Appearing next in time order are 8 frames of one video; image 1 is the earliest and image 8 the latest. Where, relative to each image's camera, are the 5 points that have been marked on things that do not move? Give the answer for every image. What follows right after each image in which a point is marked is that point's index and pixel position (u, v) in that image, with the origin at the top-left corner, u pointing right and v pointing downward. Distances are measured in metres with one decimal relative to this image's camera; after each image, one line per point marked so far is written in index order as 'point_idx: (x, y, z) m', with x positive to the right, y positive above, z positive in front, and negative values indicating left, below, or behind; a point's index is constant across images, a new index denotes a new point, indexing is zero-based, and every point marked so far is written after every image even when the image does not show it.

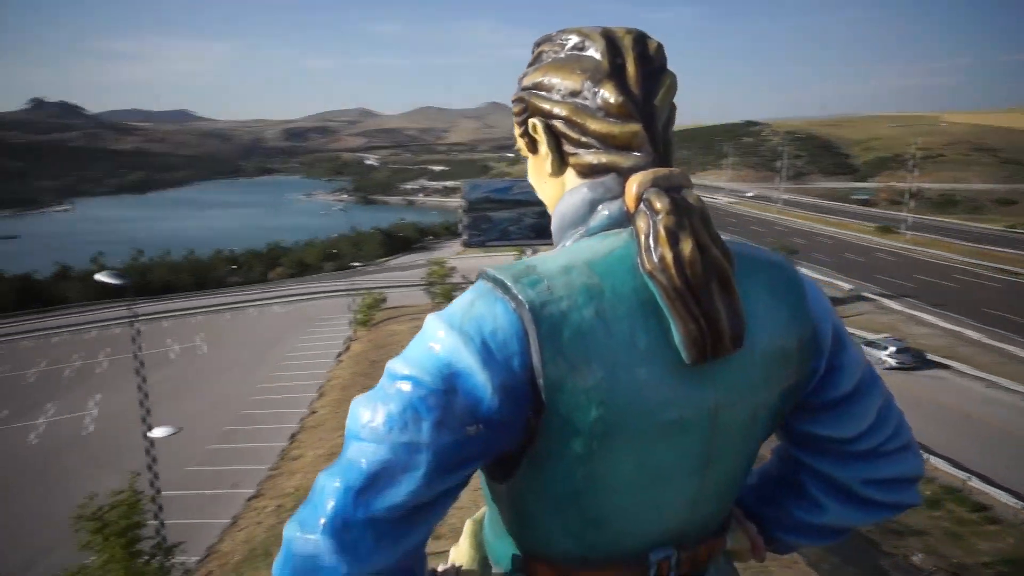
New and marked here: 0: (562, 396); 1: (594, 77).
0: (+0.1, -0.3, +1.9) m
1: (+0.3, +0.7, +2.1) m
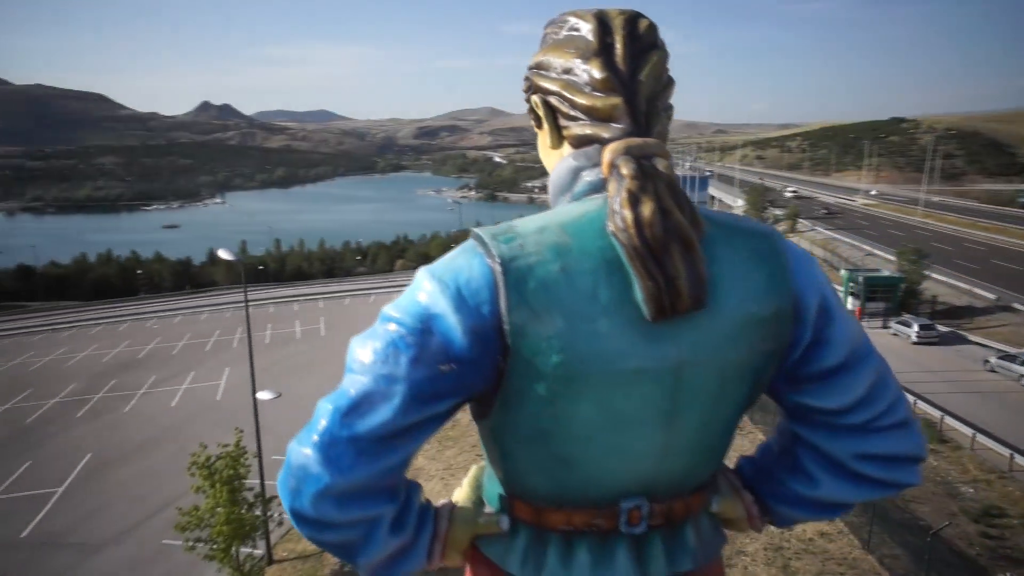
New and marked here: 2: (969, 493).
0: (0.0, -0.2, +2.1) m
1: (+0.2, +0.8, +2.3) m
2: (+7.3, -3.3, +10.9) m
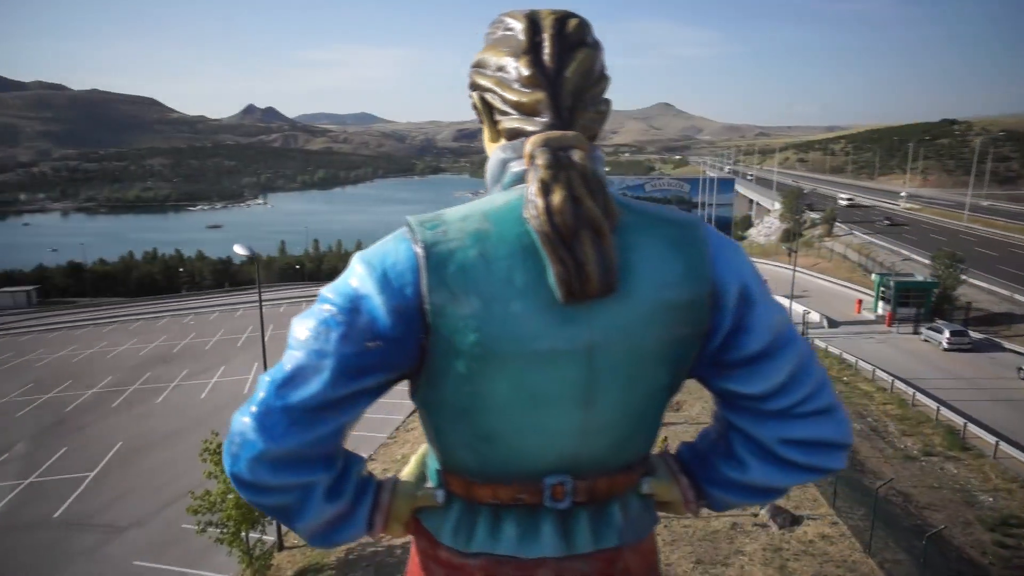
0: (-0.2, -0.1, +2.2) m
1: (0.0, +0.8, +2.4) m
2: (+7.5, -3.3, +10.7) m
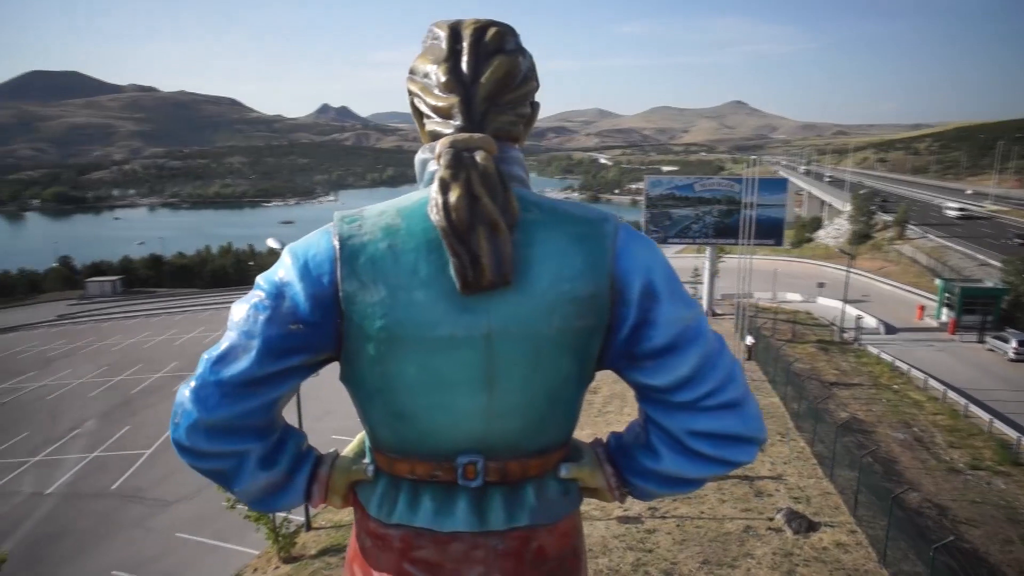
0: (-0.6, -0.1, +2.4) m
1: (-0.3, +0.9, +2.6) m
2: (+7.8, -3.5, +10.1) m
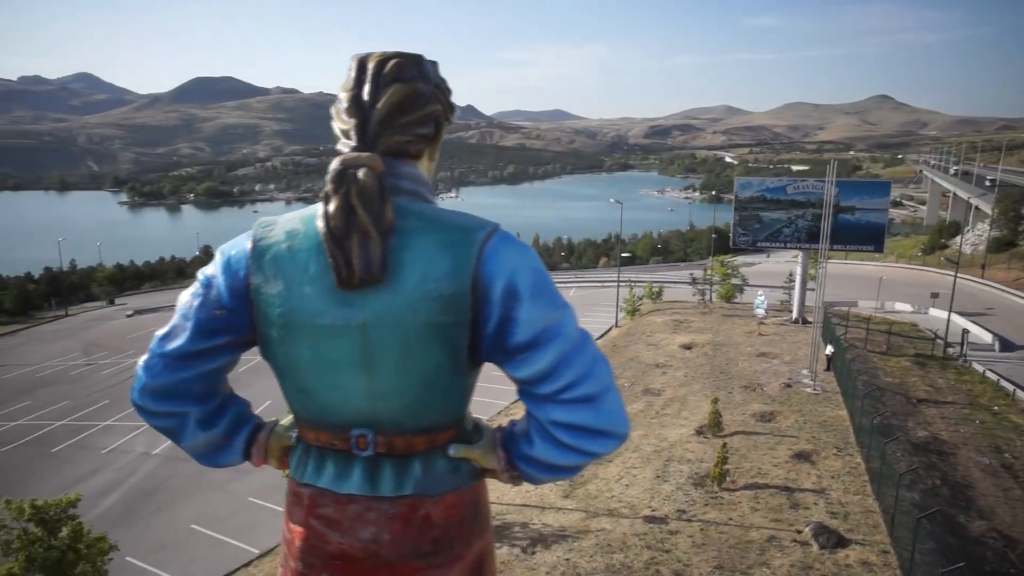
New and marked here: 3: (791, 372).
0: (-1.1, 0.0, +2.9) m
1: (-0.7, +0.9, +3.0) m
2: (+8.4, -3.7, +9.1) m
3: (+6.0, -1.9, +14.8) m
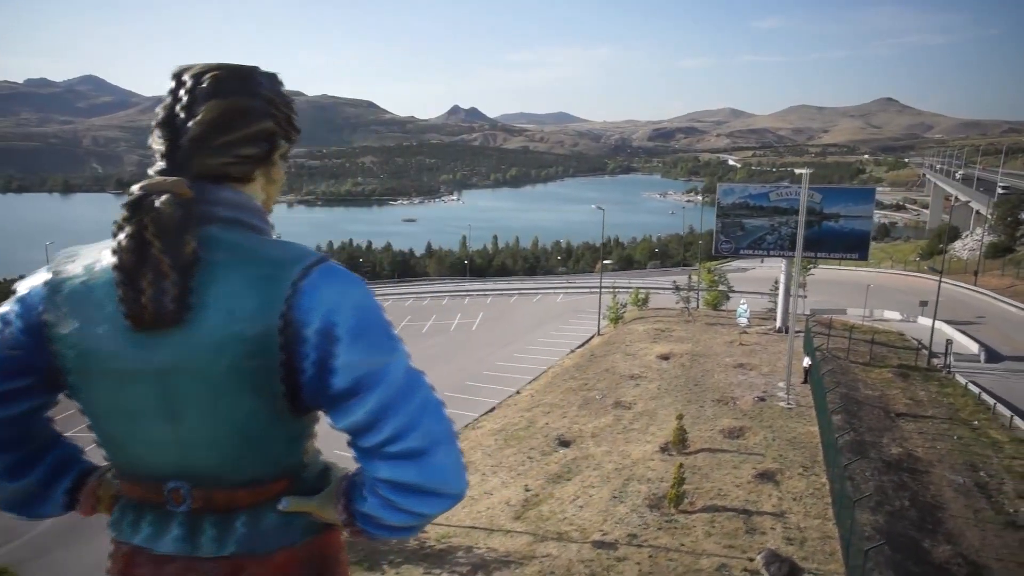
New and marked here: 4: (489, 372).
0: (-1.7, -0.2, +2.6) m
1: (-1.4, +0.7, +2.7) m
2: (+7.7, -3.9, +8.7) m
3: (+5.4, -2.1, +14.5) m
4: (-0.7, -2.3, +18.1) m
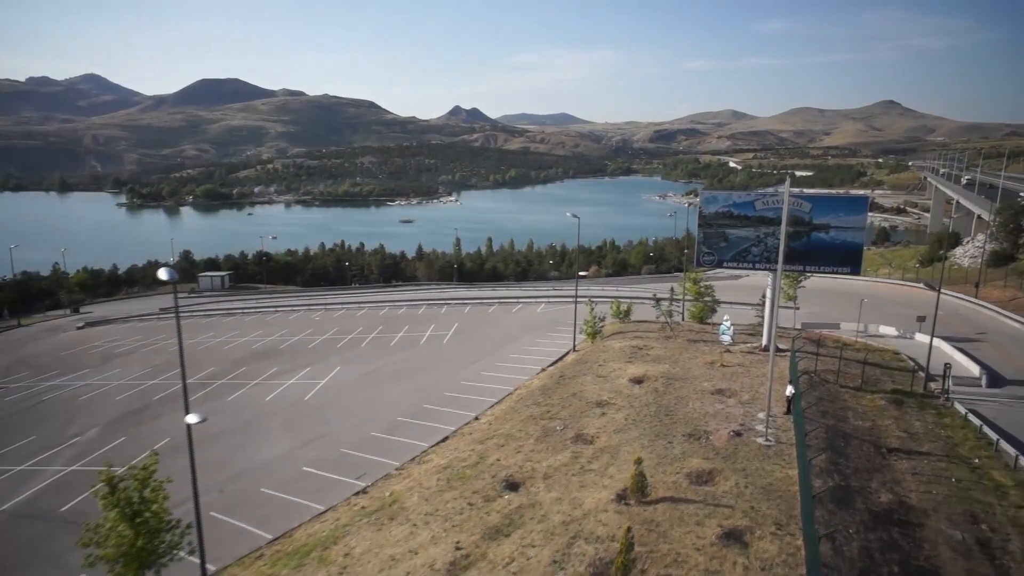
0: (-2.6, -0.5, +1.3) m
1: (-2.2, +0.4, +1.5) m
2: (+6.9, -4.3, +7.5) m
3: (+4.5, -2.5, +13.2) m
4: (-1.5, -2.6, +16.8) m
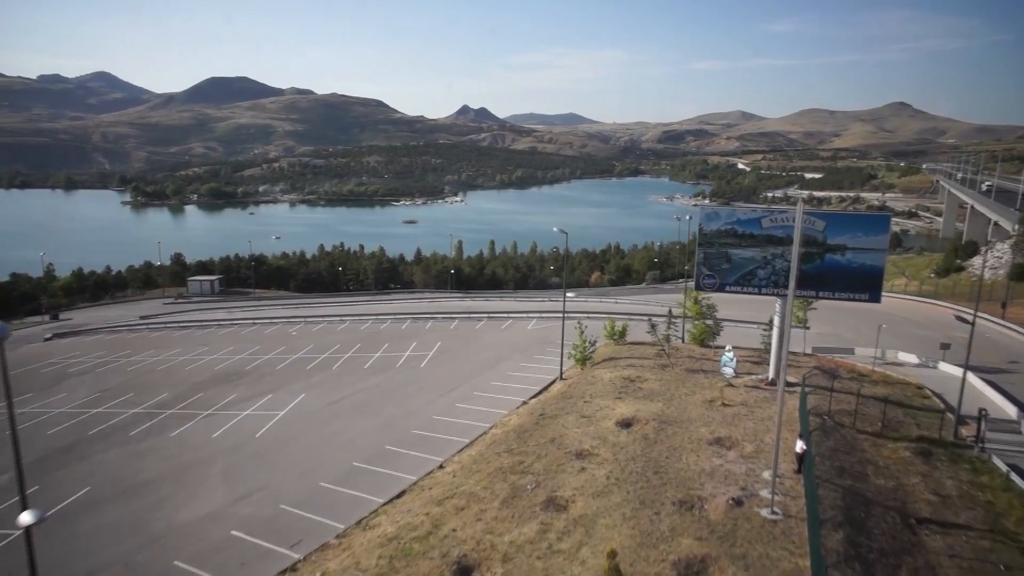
0: (-3.2, -1.0, -0.4) m
1: (-2.9, -0.1, -0.2) m
2: (+6.3, -4.8, +5.7) m
3: (+4.0, -3.0, +11.4) m
4: (-2.0, -3.1, +15.1) m
